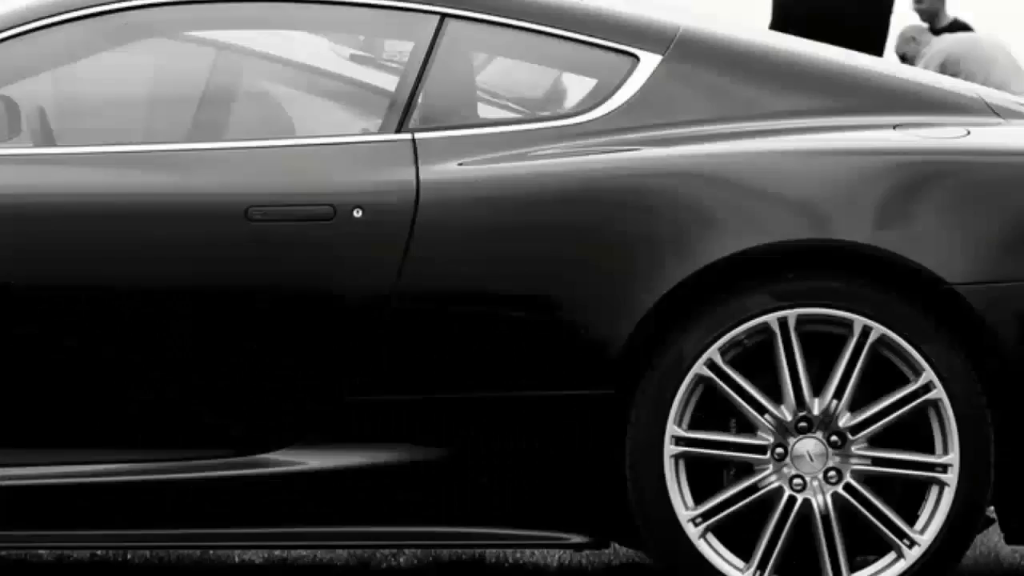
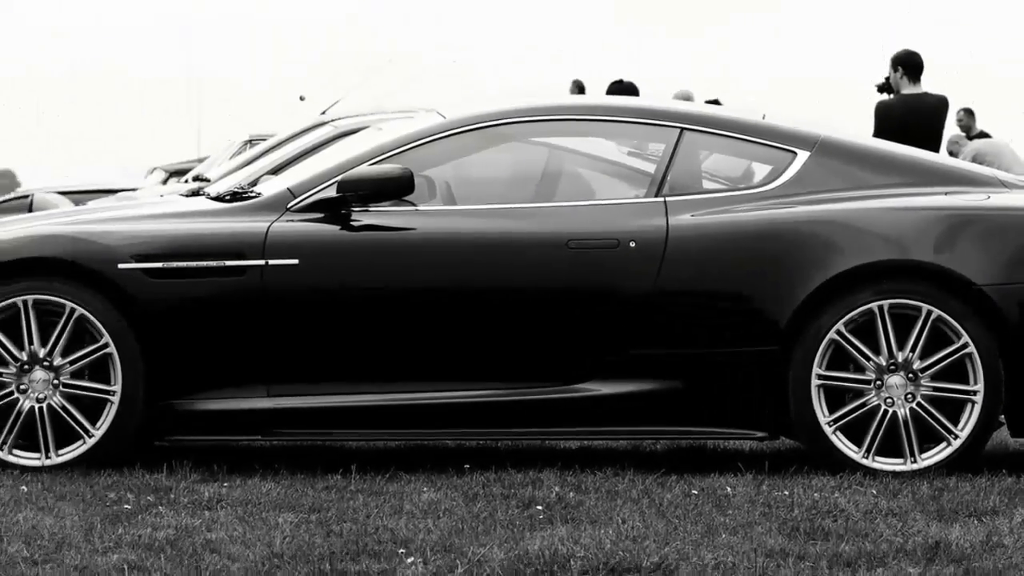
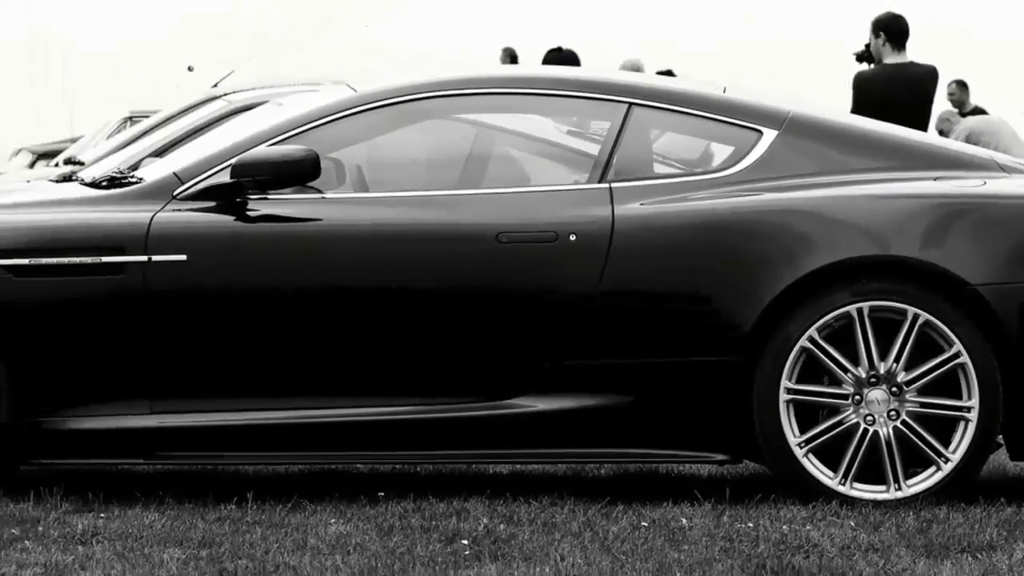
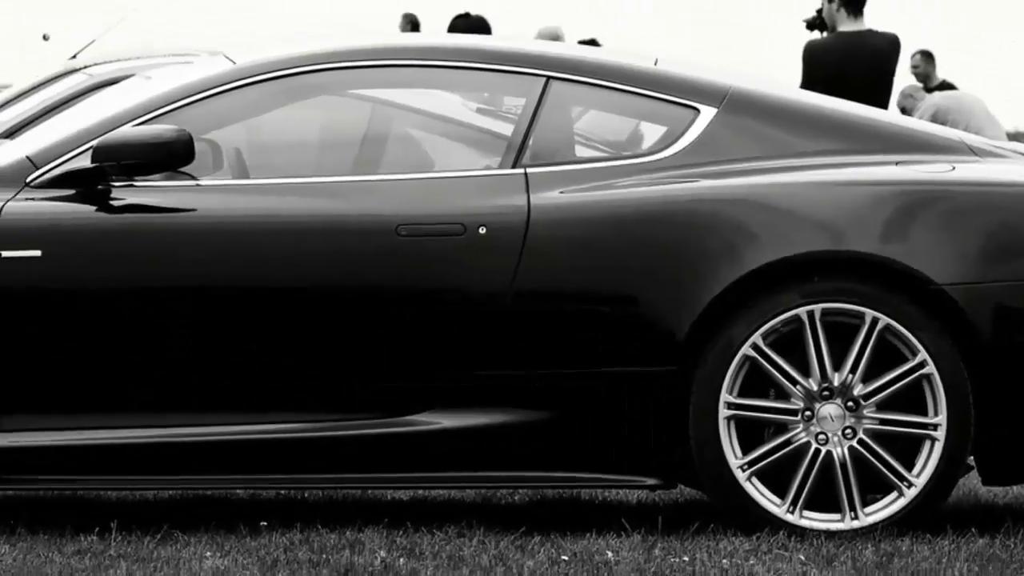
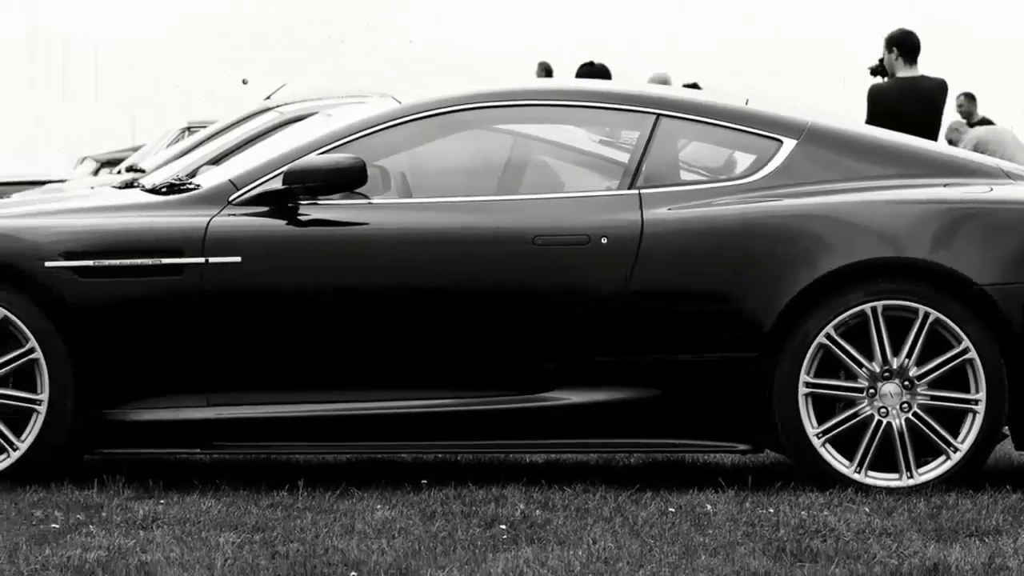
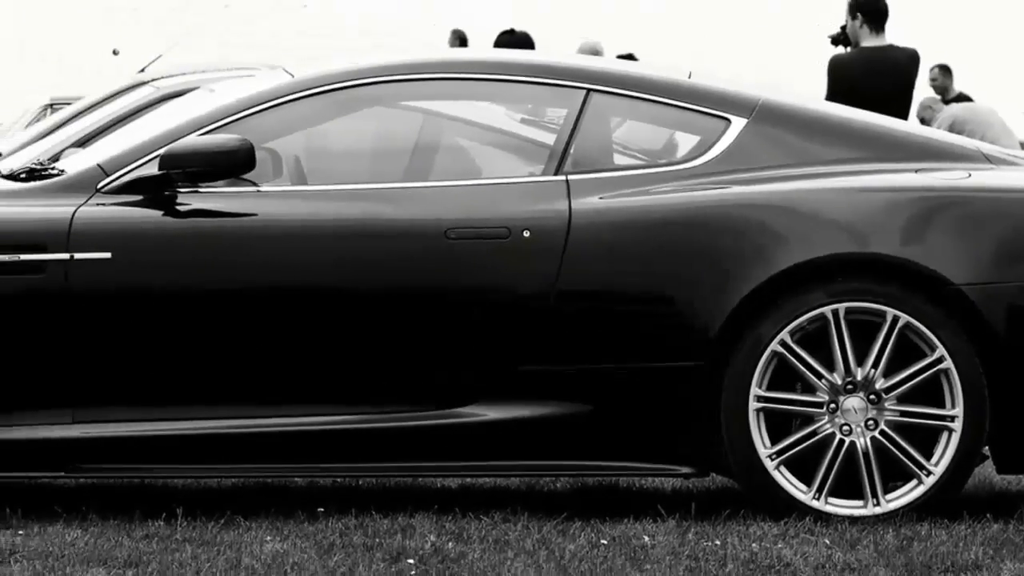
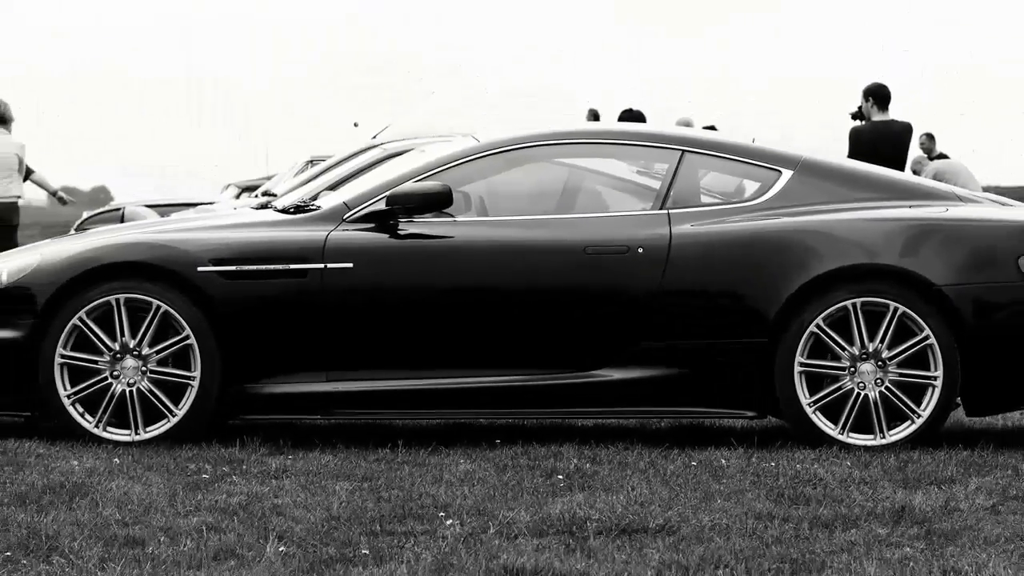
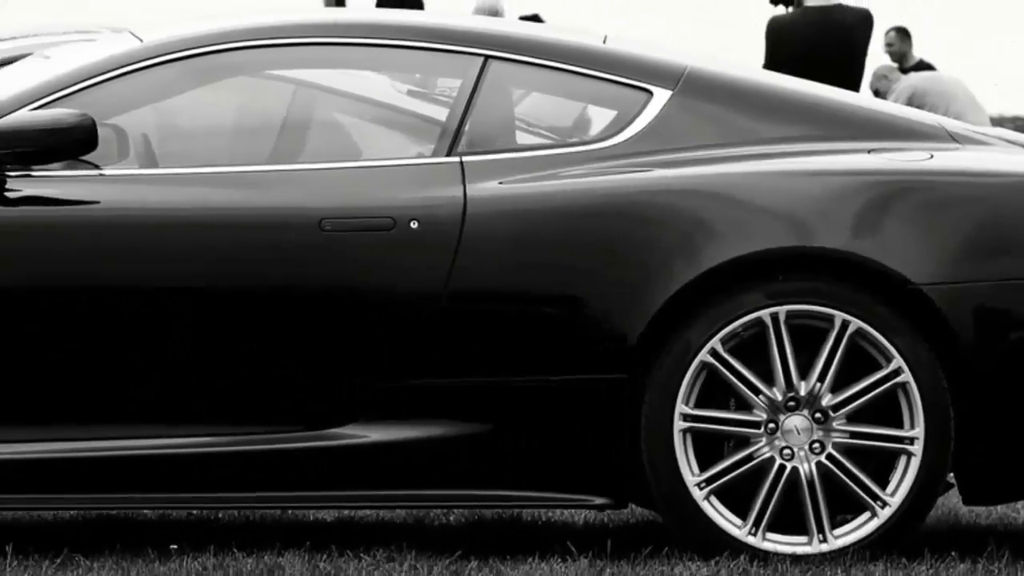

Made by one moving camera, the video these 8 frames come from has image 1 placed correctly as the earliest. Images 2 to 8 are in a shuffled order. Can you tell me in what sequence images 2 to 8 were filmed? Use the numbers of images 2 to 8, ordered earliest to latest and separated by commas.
8, 4, 6, 3, 5, 2, 7
